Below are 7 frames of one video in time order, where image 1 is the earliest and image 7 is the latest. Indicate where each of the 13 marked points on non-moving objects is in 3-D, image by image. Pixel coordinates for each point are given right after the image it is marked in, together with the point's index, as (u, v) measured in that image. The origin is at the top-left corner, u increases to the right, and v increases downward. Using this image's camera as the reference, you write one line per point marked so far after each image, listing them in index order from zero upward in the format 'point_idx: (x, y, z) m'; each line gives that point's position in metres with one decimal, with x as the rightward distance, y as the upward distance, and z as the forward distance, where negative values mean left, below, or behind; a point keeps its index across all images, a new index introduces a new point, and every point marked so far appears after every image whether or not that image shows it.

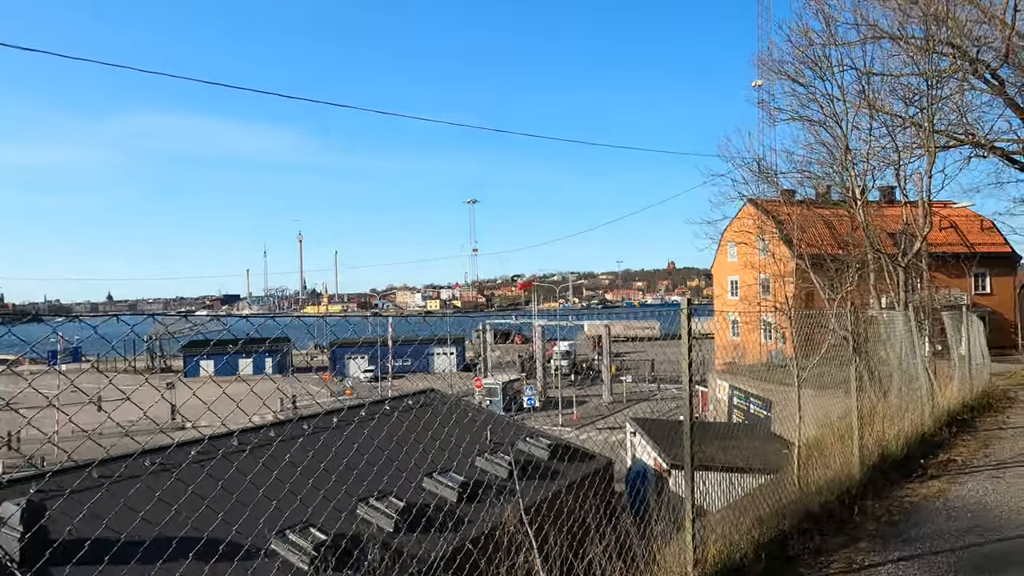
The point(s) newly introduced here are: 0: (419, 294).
0: (-2.4, -0.1, +18.7) m
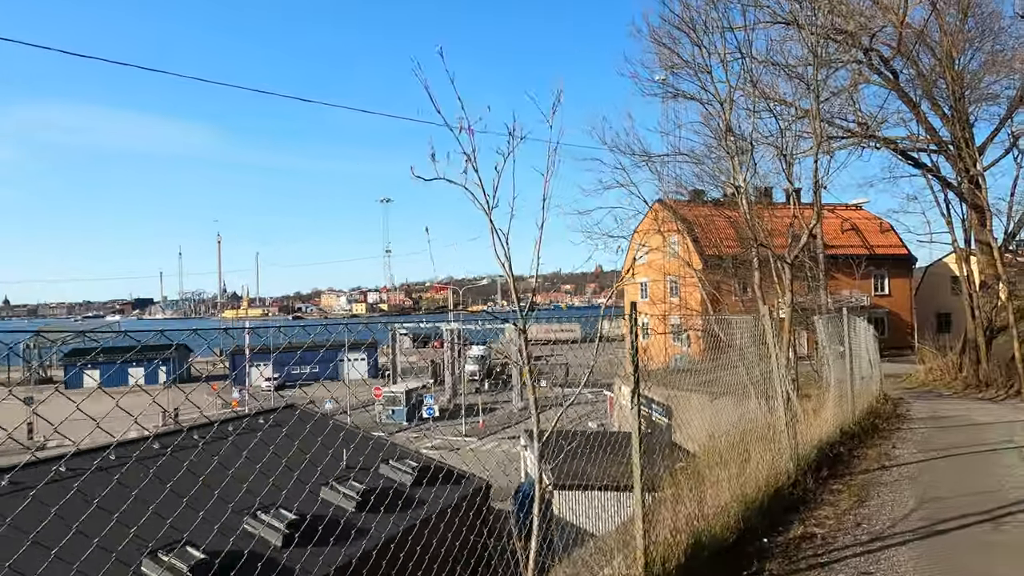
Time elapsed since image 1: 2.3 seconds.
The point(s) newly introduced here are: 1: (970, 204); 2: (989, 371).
0: (-4.7, -0.2, +17.8) m
1: (+11.5, +2.4, +16.6) m
2: (+12.0, -2.2, +16.5) m
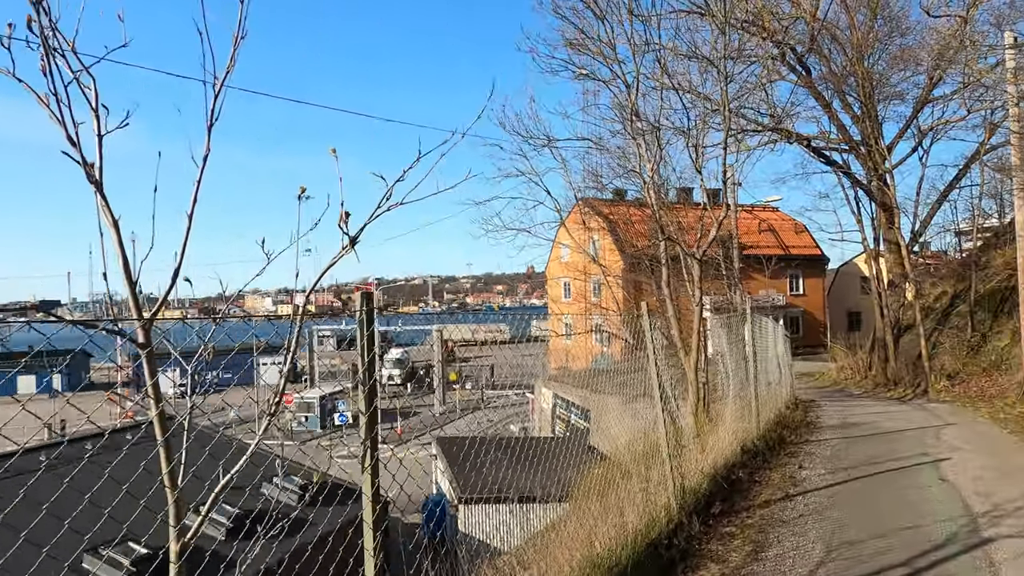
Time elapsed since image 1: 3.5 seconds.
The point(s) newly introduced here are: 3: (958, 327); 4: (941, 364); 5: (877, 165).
0: (-6.7, -0.2, +17.0) m
1: (+9.6, +2.4, +17.4) m
2: (+10.1, -2.2, +17.3) m
3: (+12.3, -1.2, +18.2) m
4: (+10.8, -2.0, +16.6) m
5: (+9.2, +3.3, +16.7) m
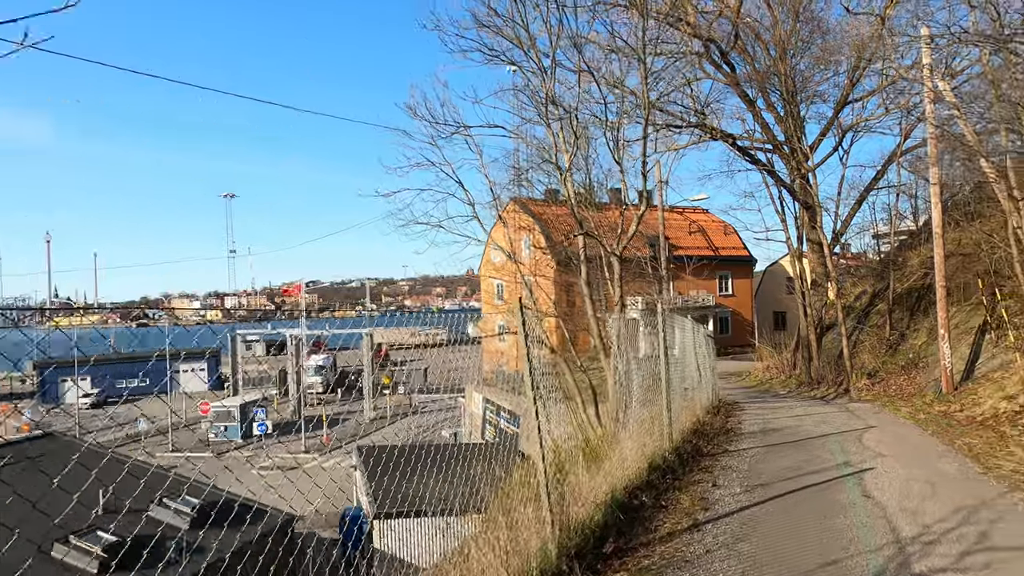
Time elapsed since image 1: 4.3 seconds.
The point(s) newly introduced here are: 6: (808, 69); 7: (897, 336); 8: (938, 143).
0: (-8.3, -0.3, +16.1) m
1: (+7.9, +2.4, +18.0) m
2: (+8.4, -2.2, +18.0) m
3: (+10.5, -1.2, +19.0) m
4: (+9.2, -2.0, +17.3) m
5: (+7.5, +3.3, +17.3) m
6: (+7.2, +5.5, +16.2) m
7: (+10.4, -1.3, +17.8) m
8: (+6.0, +2.1, +9.3) m
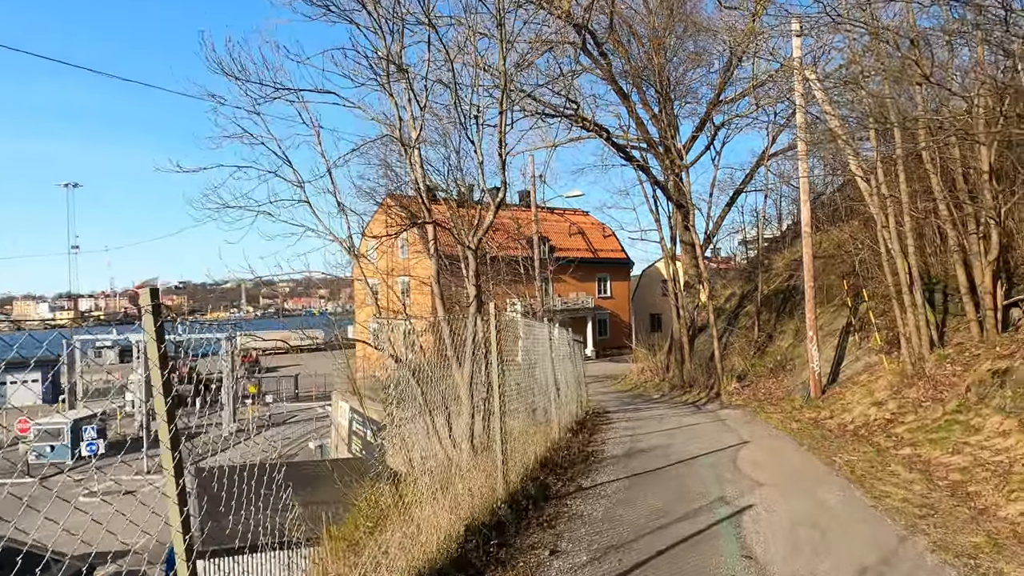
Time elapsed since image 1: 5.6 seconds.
0: (-11.0, -0.3, +14.1) m
1: (+4.6, +2.3, +18.8) m
2: (+5.1, -2.3, +18.8) m
3: (+7.1, -1.3, +20.2) m
4: (+6.0, -2.1, +18.2) m
5: (+4.4, +3.2, +17.9) m
6: (+4.3, +5.4, +16.8) m
7: (+7.2, -1.4, +18.9) m
8: (+4.3, +2.1, +9.8) m
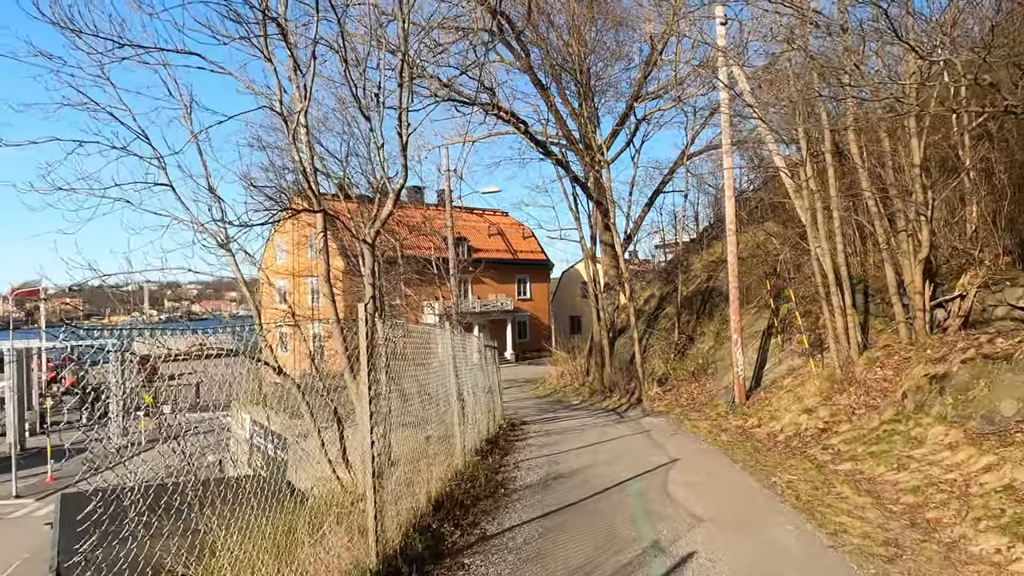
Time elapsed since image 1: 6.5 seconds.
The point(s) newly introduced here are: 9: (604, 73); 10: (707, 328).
0: (-12.6, -0.3, +12.5) m
1: (+2.4, +2.3, +18.9) m
2: (+2.9, -2.4, +19.0) m
3: (+4.6, -1.3, +20.6) m
4: (+3.8, -2.1, +18.6) m
5: (+2.2, +3.2, +18.1) m
6: (+2.3, +5.3, +17.0) m
7: (+4.9, -1.5, +19.4) m
8: (+3.0, +2.0, +10.0) m
9: (+2.4, +5.5, +17.2) m
10: (+5.4, -1.1, +19.1) m
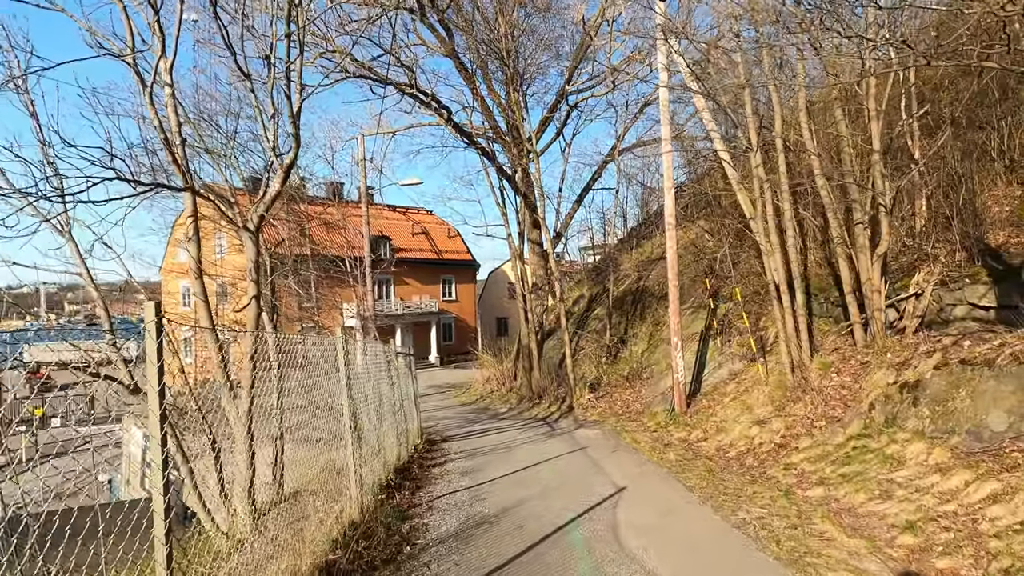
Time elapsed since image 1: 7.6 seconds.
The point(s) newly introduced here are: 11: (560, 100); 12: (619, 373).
0: (-13.9, -0.4, +10.8) m
1: (+0.3, +2.2, +18.8) m
2: (+0.8, -2.4, +18.9) m
3: (+2.3, -1.4, +20.7) m
4: (+1.7, -2.2, +18.6) m
5: (+0.2, +3.1, +18.0) m
6: (+0.4, +5.3, +16.9) m
7: (+2.7, -1.5, +19.5) m
8: (+1.9, +2.0, +10.0) m
9: (+0.4, +5.4, +17.1) m
10: (+3.3, -1.2, +19.3) m
11: (+1.1, +4.4, +18.3) m
12: (+2.5, -2.1, +17.9) m
